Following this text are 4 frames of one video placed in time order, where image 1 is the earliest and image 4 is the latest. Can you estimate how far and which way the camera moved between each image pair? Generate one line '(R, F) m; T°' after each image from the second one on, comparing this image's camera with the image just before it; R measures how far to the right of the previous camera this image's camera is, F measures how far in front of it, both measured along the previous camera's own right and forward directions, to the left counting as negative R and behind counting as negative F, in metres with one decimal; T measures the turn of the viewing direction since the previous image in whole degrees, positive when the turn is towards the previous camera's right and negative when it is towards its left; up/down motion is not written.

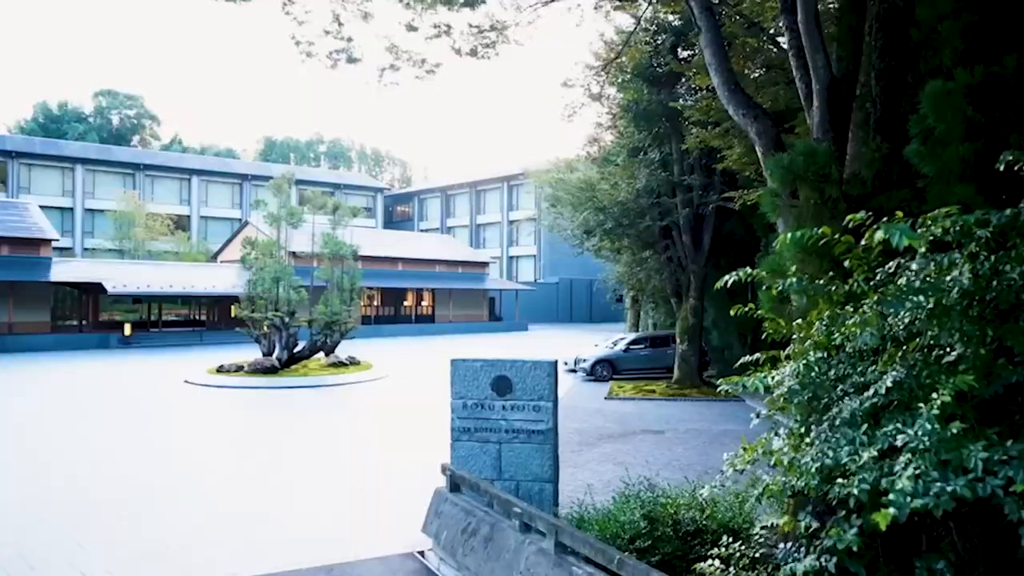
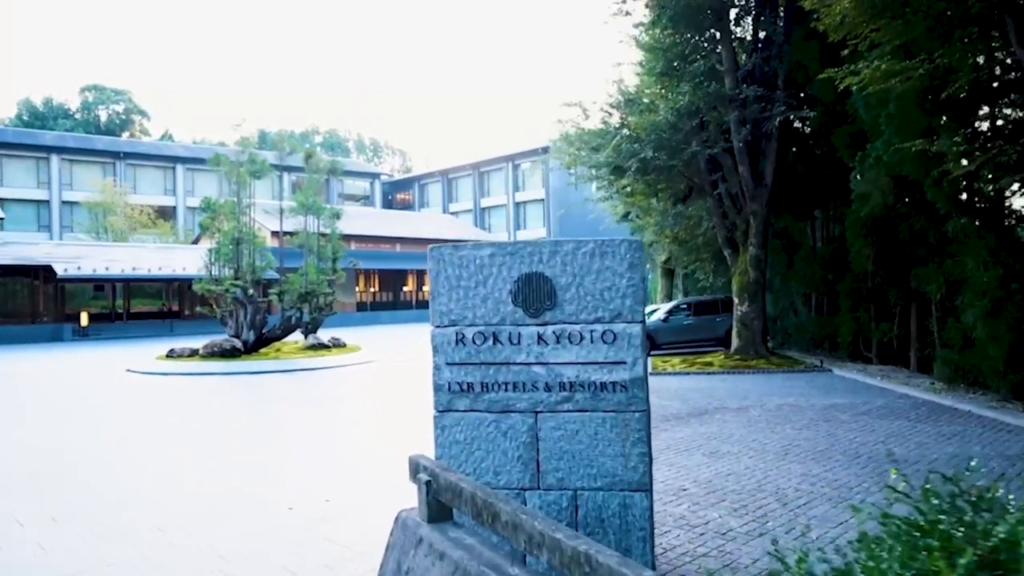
(-0.2, +3.6) m; -1°
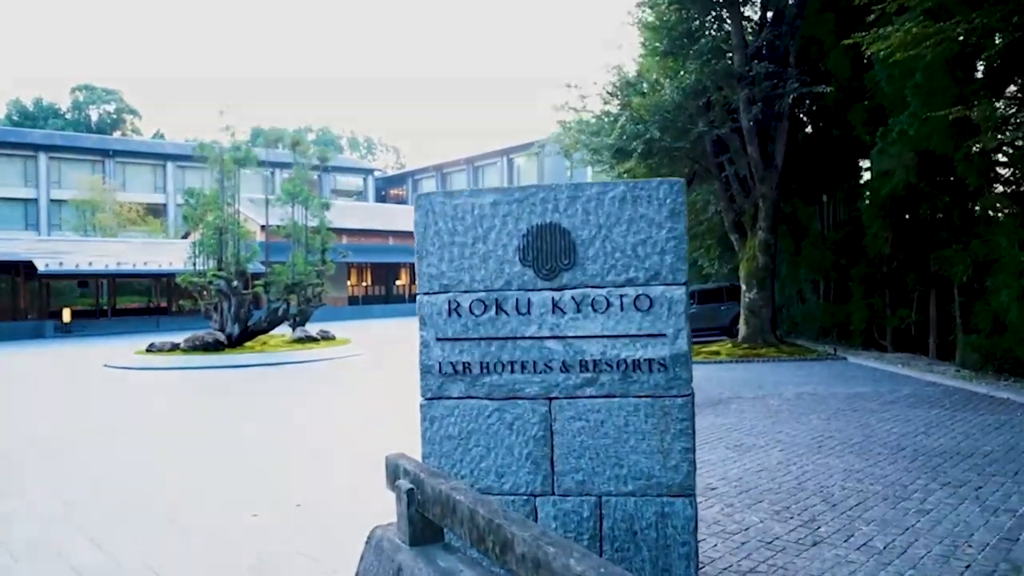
(0.0, +0.7) m; 0°
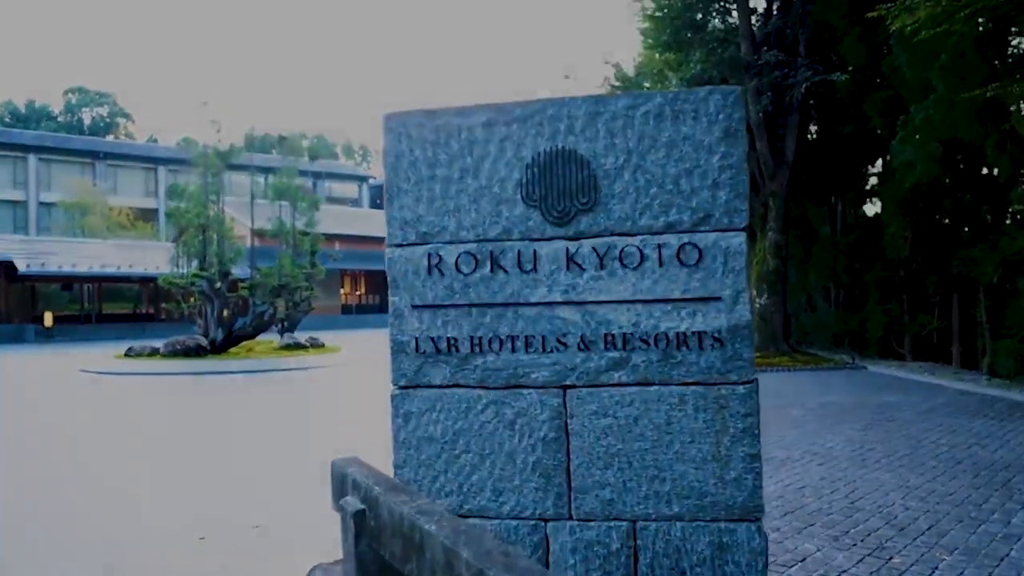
(0.0, +0.7) m; 0°
